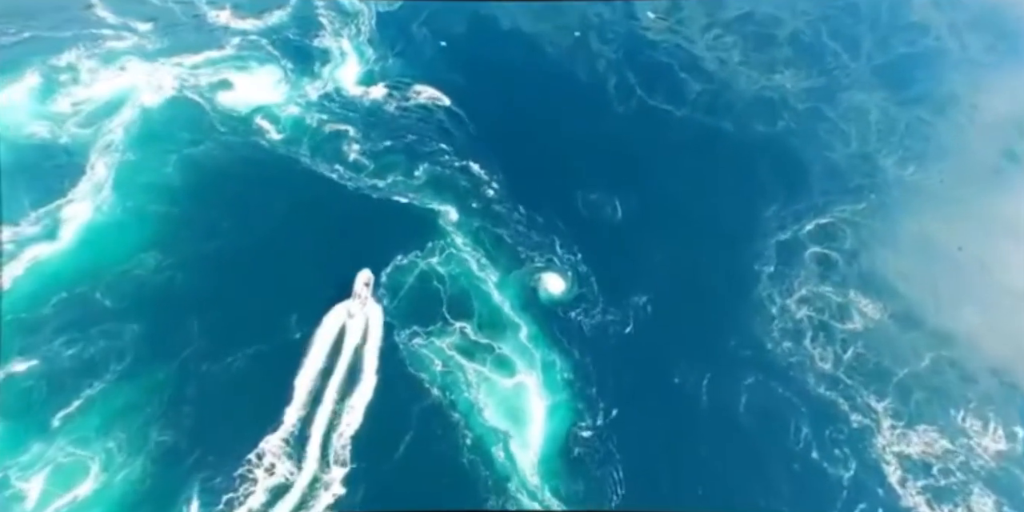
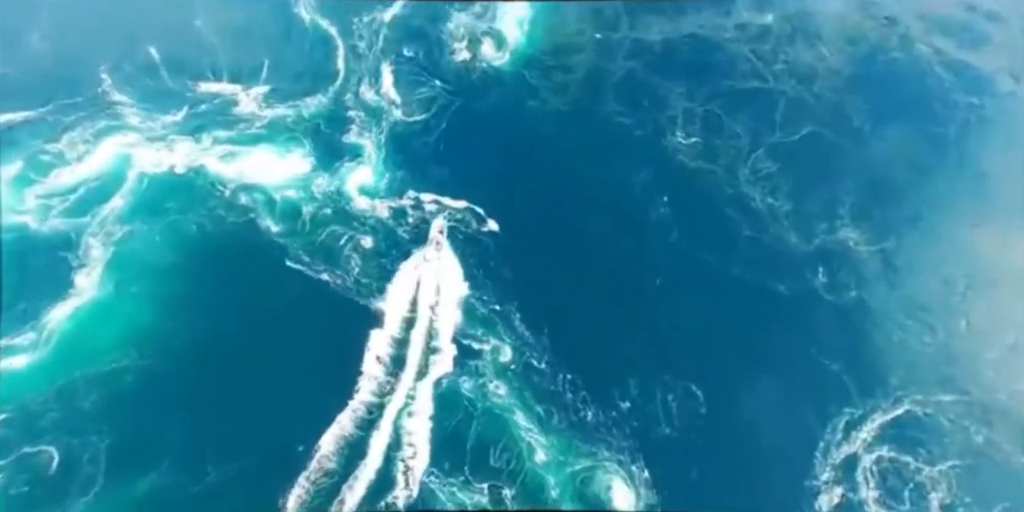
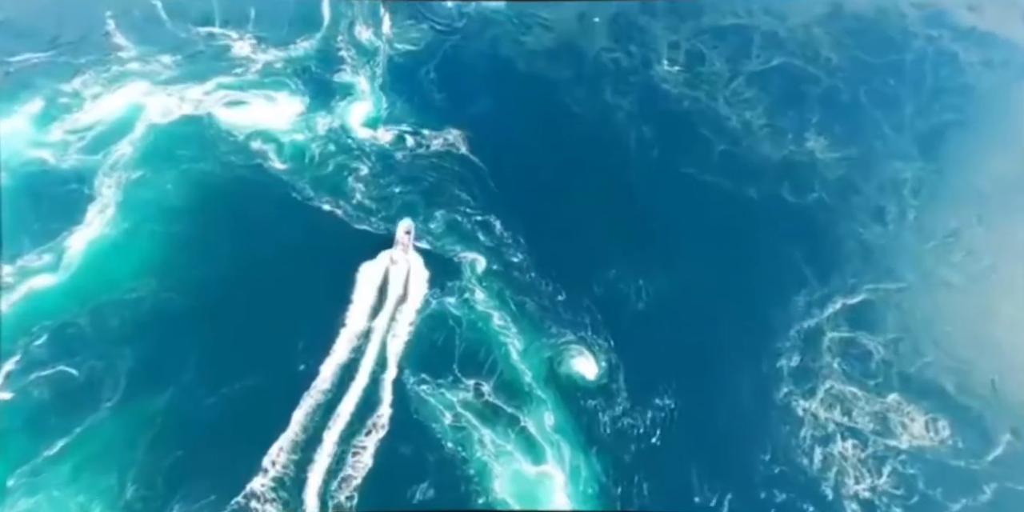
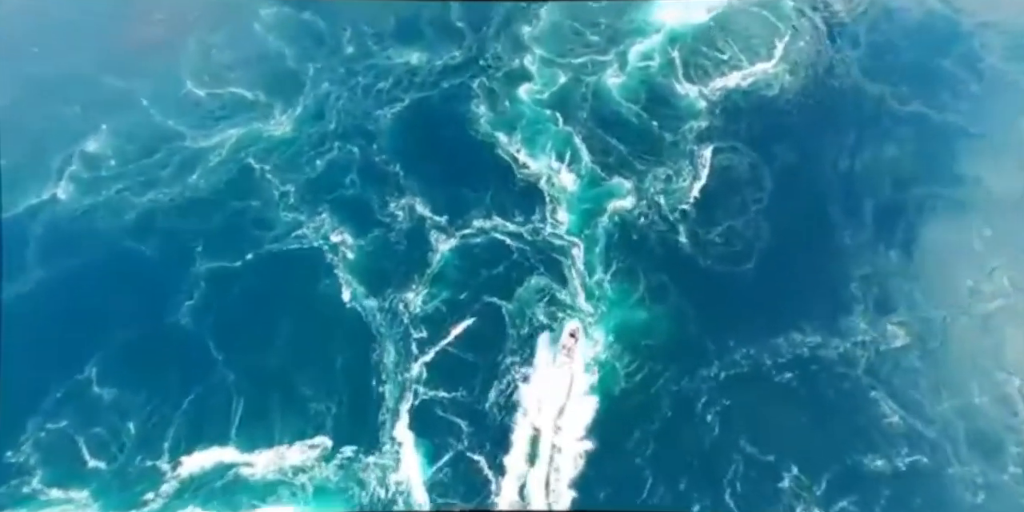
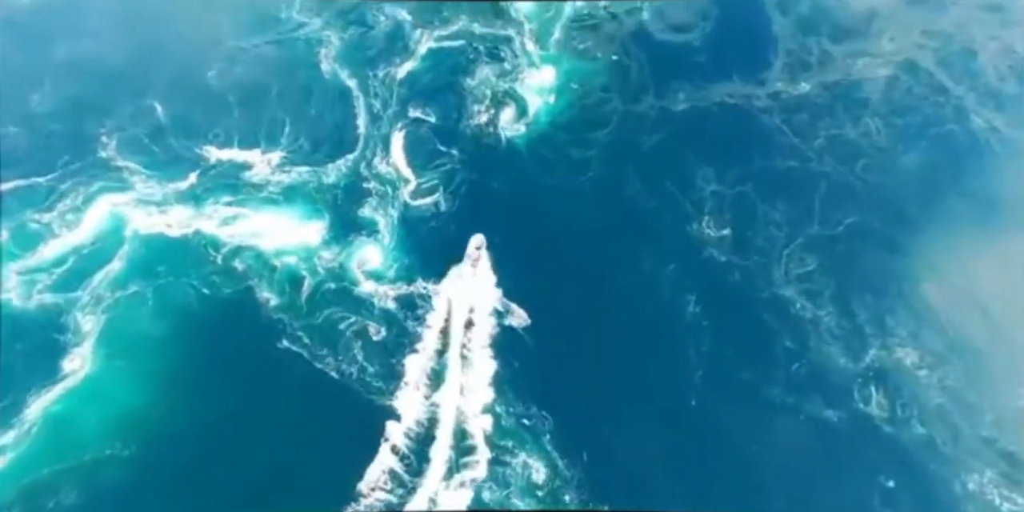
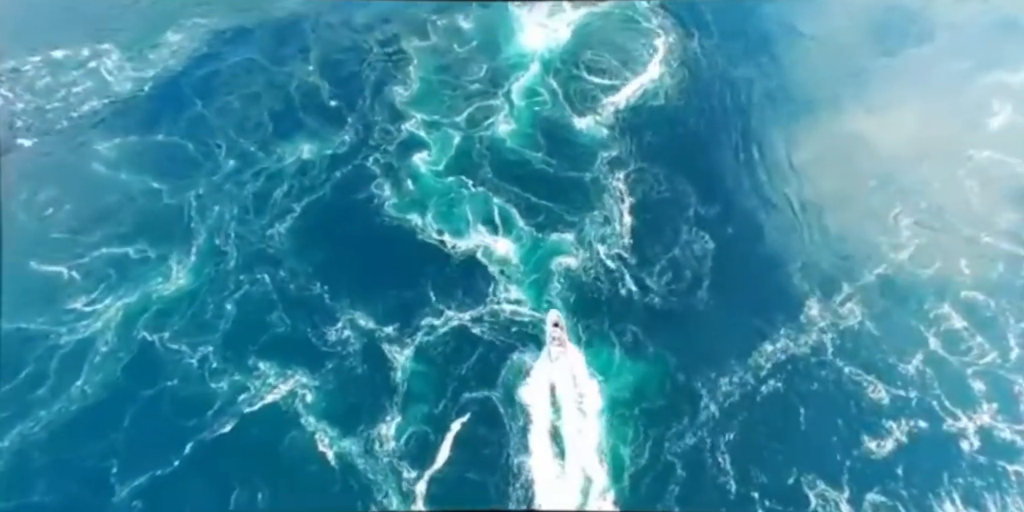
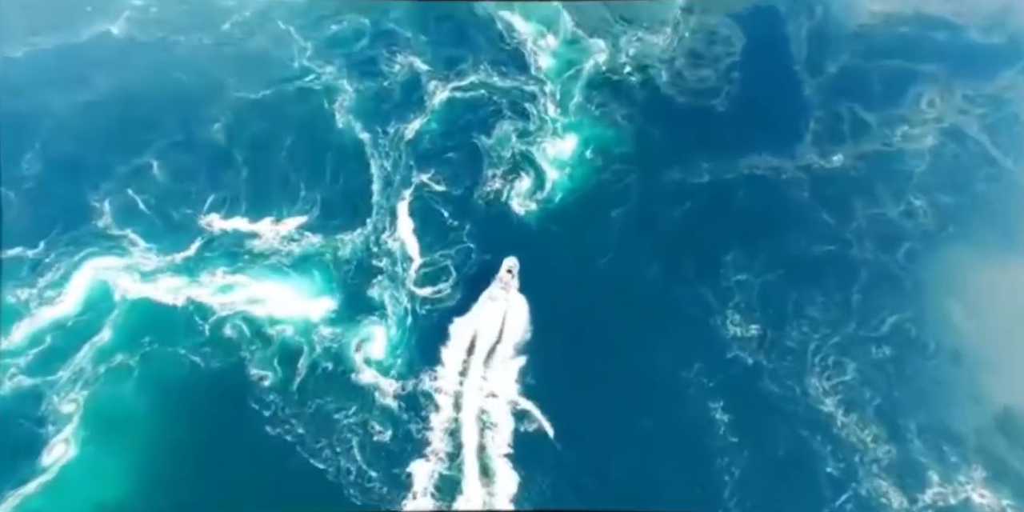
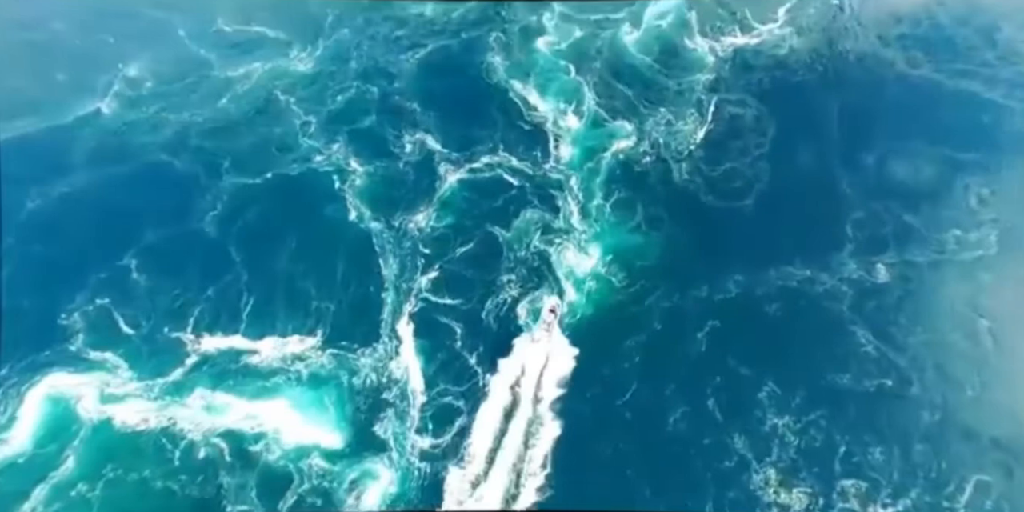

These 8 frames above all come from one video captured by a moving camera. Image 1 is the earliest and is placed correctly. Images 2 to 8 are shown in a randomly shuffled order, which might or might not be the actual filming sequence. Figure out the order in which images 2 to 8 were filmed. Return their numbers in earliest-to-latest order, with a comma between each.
3, 2, 5, 7, 8, 4, 6
